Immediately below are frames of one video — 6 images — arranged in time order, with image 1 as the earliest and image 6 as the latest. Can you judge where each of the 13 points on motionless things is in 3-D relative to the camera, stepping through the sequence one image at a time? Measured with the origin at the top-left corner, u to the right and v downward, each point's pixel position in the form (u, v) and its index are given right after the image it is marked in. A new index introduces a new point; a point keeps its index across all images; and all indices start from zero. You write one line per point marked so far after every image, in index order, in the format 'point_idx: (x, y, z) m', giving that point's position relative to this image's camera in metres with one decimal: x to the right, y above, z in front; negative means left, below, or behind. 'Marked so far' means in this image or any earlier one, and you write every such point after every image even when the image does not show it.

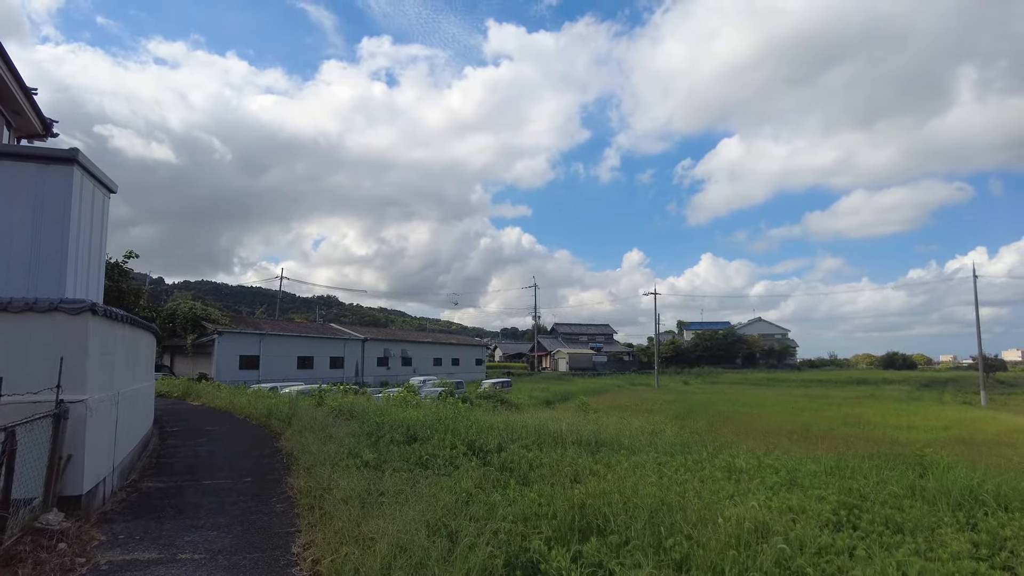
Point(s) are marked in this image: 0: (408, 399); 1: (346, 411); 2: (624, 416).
0: (-1.9, -2.1, +11.7) m
1: (-2.3, -1.8, +8.9) m
2: (+2.5, -2.9, +13.7) m
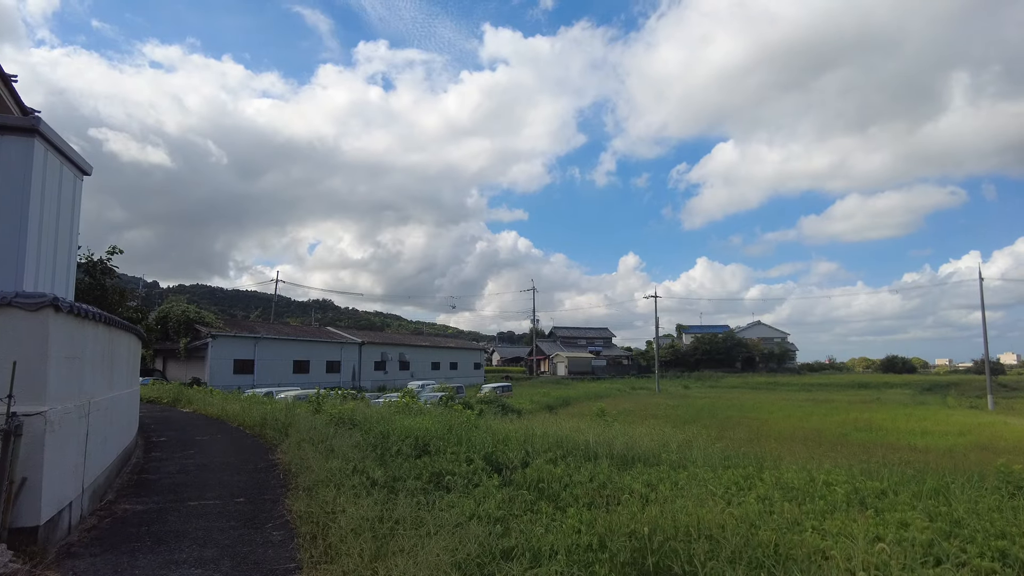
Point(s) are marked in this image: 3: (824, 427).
0: (-1.8, -2.1, +11.2) m
1: (-2.2, -1.8, +8.4) m
2: (+2.6, -3.0, +13.3) m
3: (+8.4, -3.7, +16.8) m
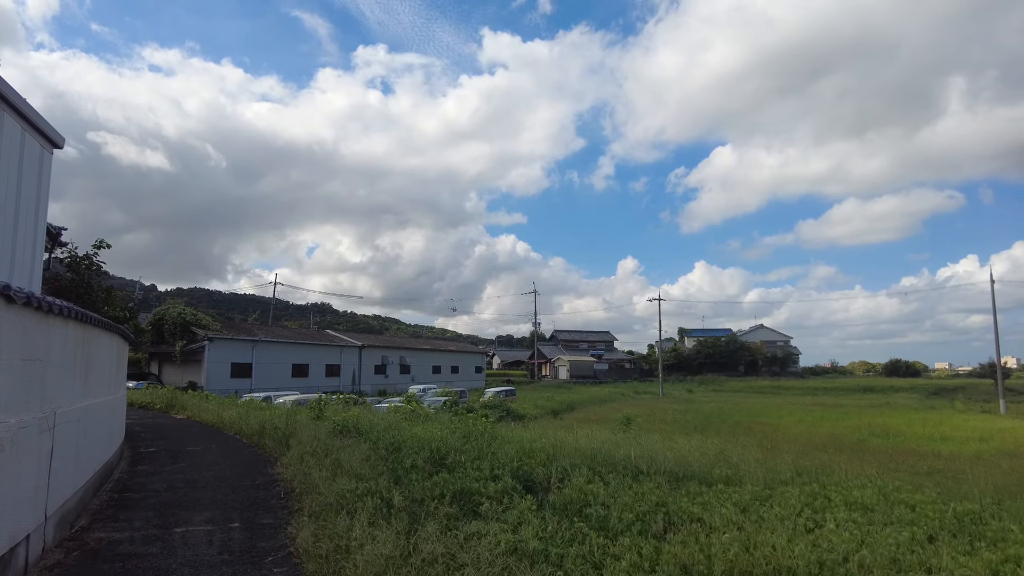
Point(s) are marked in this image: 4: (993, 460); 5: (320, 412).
0: (-1.6, -2.1, +10.7) m
1: (-2.0, -1.8, +7.9) m
2: (+2.8, -3.0, +12.8) m
3: (+8.5, -3.8, +16.3) m
4: (+8.9, -3.2, +11.6) m
5: (-3.0, -2.0, +9.8) m
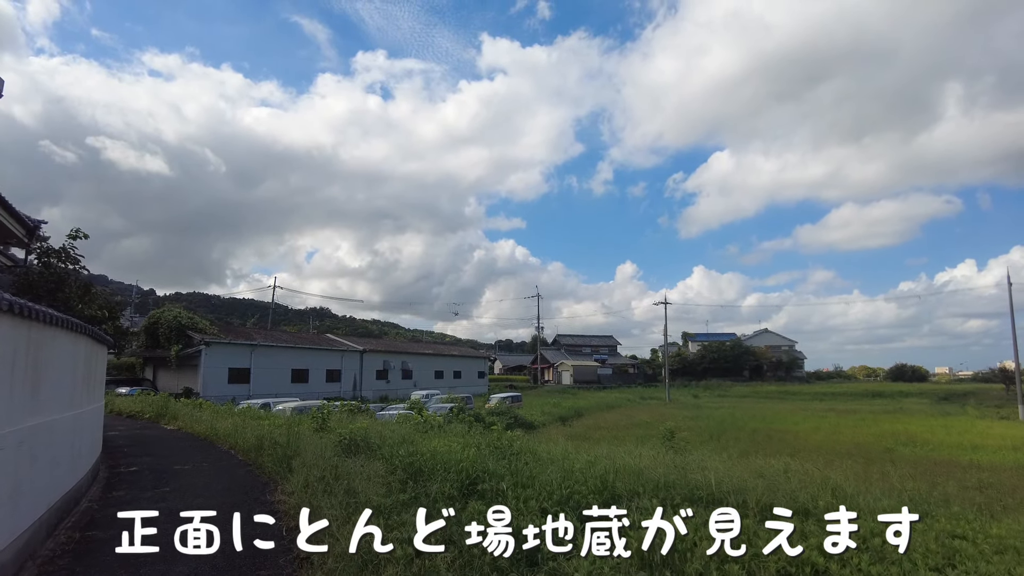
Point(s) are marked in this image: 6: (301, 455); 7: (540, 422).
0: (-1.4, -2.1, +10.0) m
1: (-1.8, -1.7, +7.2) m
2: (+3.0, -3.0, +12.1) m
3: (+8.8, -3.8, +15.6) m
4: (+9.1, -3.2, +10.9) m
5: (-2.8, -2.0, +9.1) m
6: (-2.3, -1.8, +6.7) m
7: (+0.8, -4.0, +19.0) m
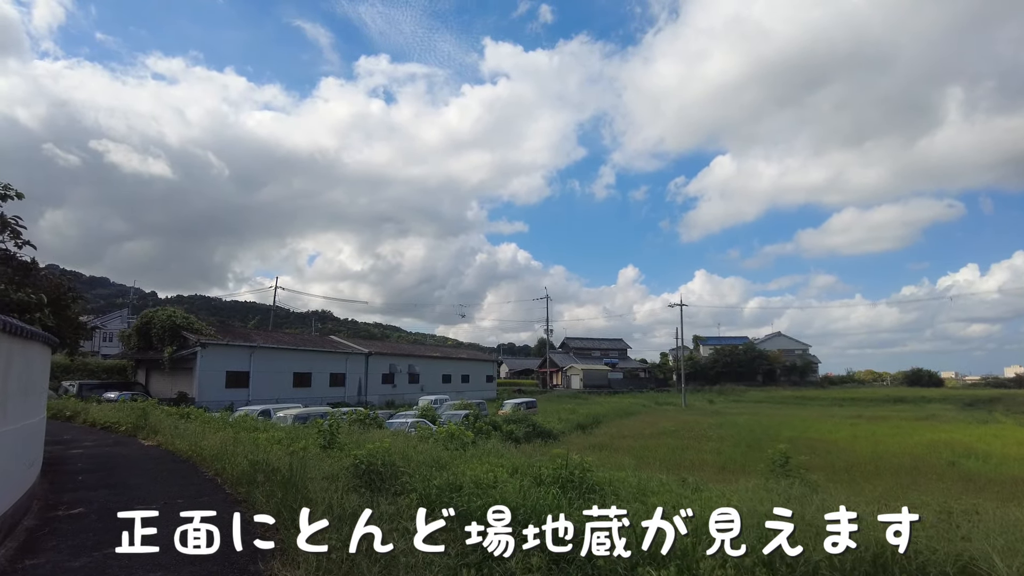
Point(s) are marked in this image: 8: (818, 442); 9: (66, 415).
0: (-0.9, -2.0, +8.7) m
1: (-1.3, -1.6, +5.9) m
2: (+3.5, -2.9, +10.8) m
3: (+9.2, -3.8, +14.3) m
4: (+9.6, -3.1, +9.6) m
5: (-2.3, -1.9, +7.9) m
6: (-1.8, -1.6, +5.4) m
7: (+1.3, -4.0, +17.7) m
8: (+8.2, -4.1, +16.8) m
9: (-10.0, -2.9, +14.0) m
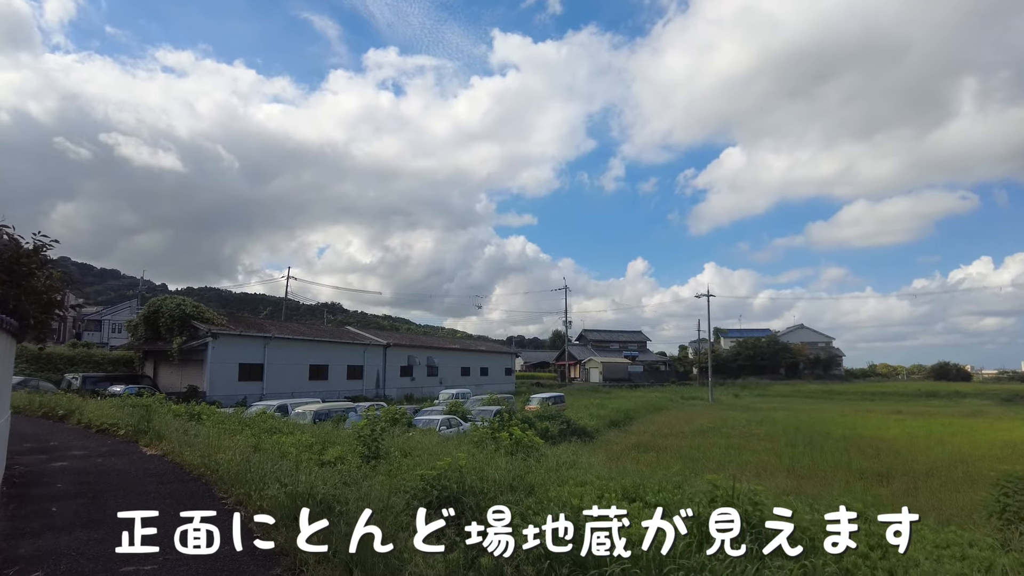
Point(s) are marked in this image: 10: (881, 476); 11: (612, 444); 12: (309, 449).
0: (-0.2, -1.8, +7.5) m
1: (-0.6, -1.4, +4.7) m
2: (+4.2, -2.6, +9.5) m
3: (+10.0, -3.5, +13.0) m
4: (+10.3, -2.9, +8.2) m
5: (-1.6, -1.6, +6.7) m
6: (-1.1, -1.4, +4.2) m
7: (+2.2, -3.6, +16.4) m
8: (+9.0, -3.8, +15.5) m
9: (-9.2, -2.5, +13.0) m
10: (+6.1, -2.9, +10.3) m
11: (+2.2, -3.2, +13.0) m
12: (-2.4, -1.7, +7.2) m
